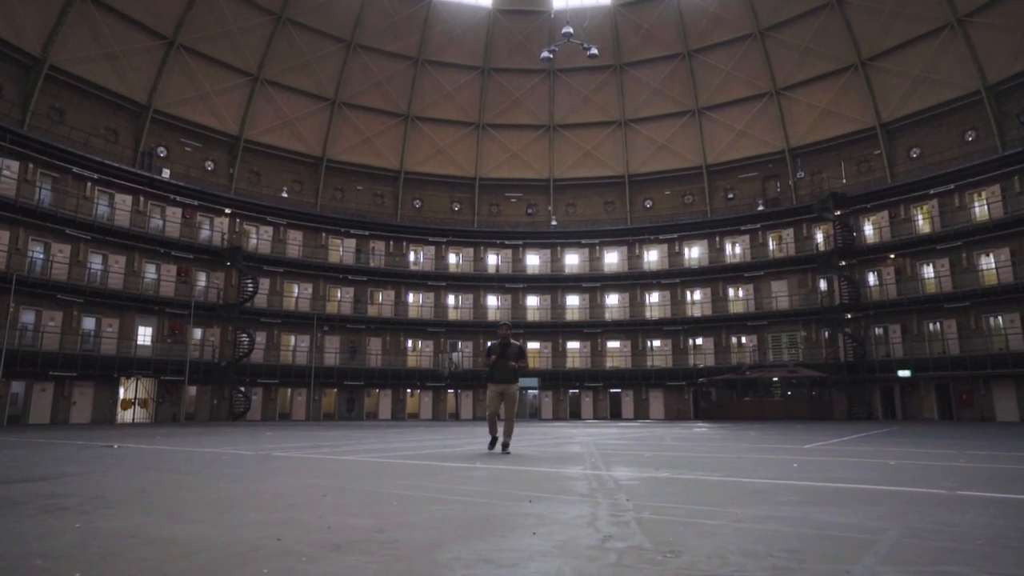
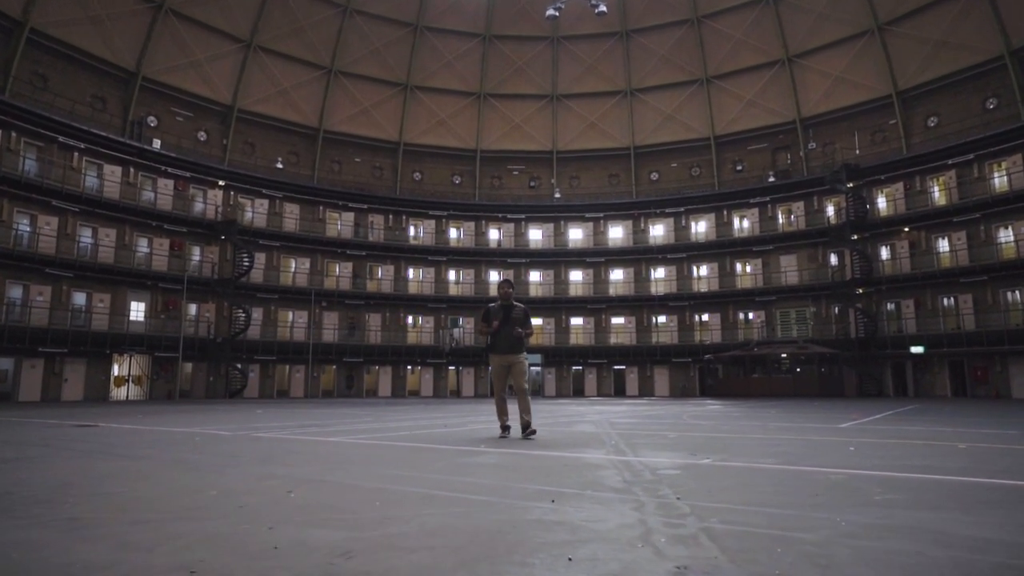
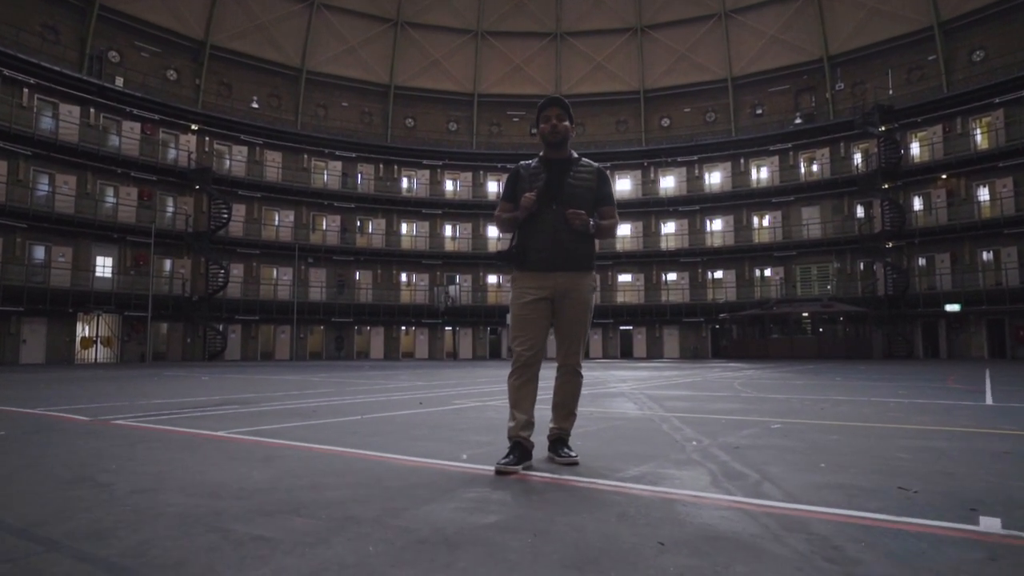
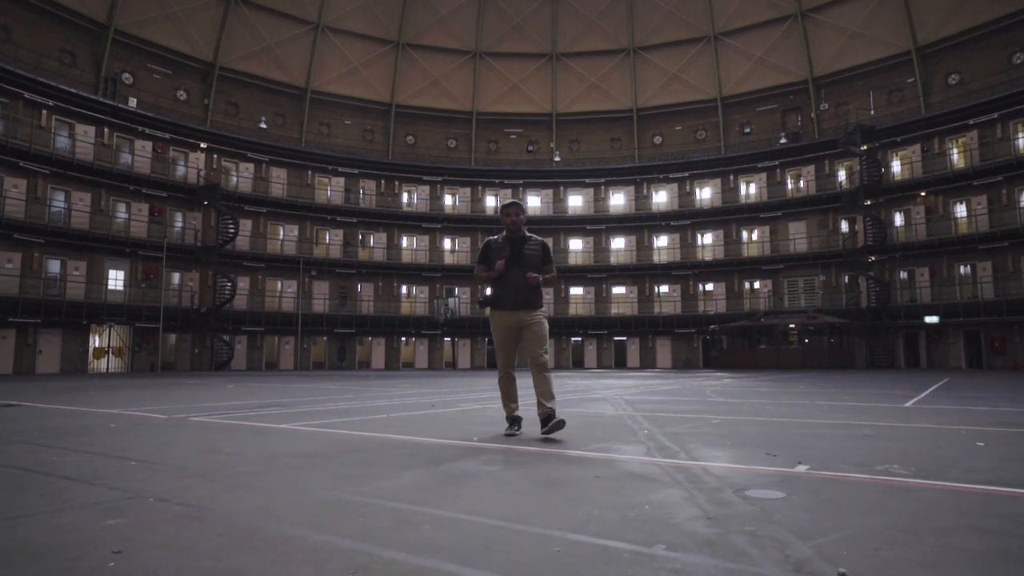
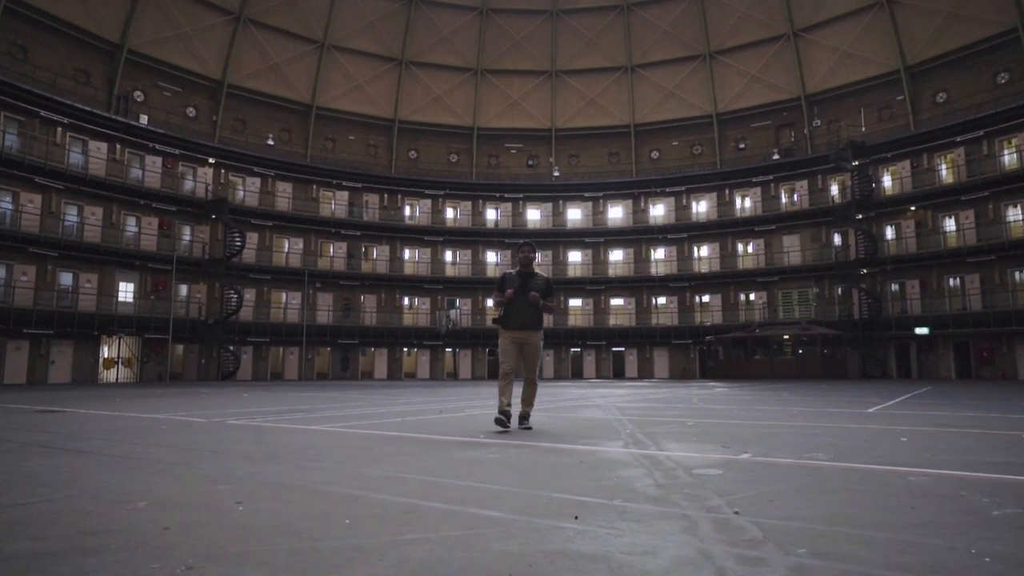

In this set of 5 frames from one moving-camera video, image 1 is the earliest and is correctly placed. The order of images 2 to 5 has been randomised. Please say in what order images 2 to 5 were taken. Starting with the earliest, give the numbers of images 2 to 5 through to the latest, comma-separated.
2, 5, 4, 3
